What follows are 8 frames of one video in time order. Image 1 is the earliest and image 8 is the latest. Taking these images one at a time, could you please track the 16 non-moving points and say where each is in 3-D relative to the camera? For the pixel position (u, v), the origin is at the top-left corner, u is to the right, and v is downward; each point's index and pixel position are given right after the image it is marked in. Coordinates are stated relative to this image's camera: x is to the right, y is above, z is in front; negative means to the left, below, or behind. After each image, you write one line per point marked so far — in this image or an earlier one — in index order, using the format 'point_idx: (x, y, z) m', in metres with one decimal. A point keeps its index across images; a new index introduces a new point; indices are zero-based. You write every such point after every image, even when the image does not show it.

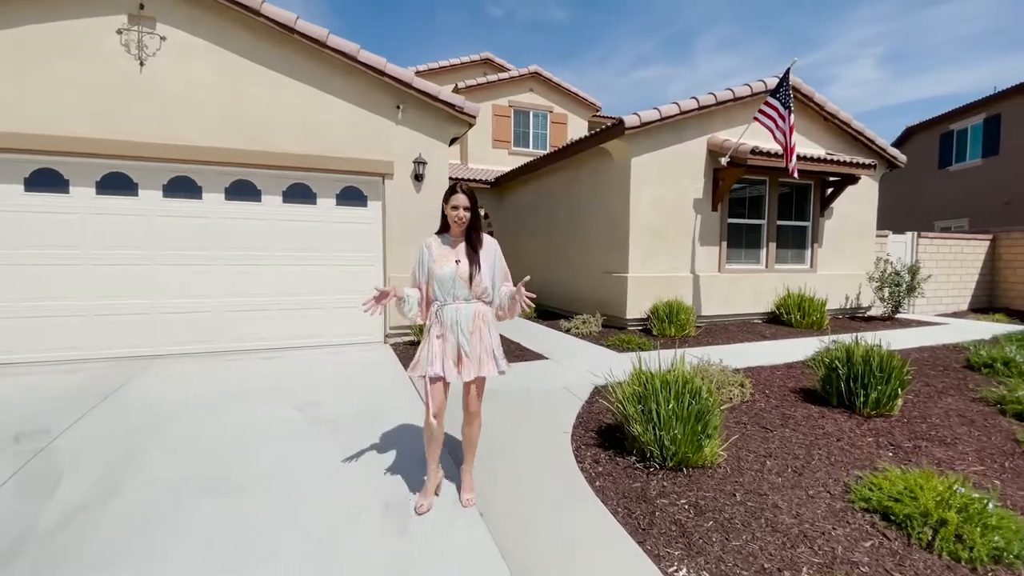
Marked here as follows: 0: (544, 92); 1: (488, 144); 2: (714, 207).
0: (+1.1, +6.7, +16.3) m
1: (-0.8, +4.7, +15.4) m
2: (+3.7, +1.5, +8.9) m
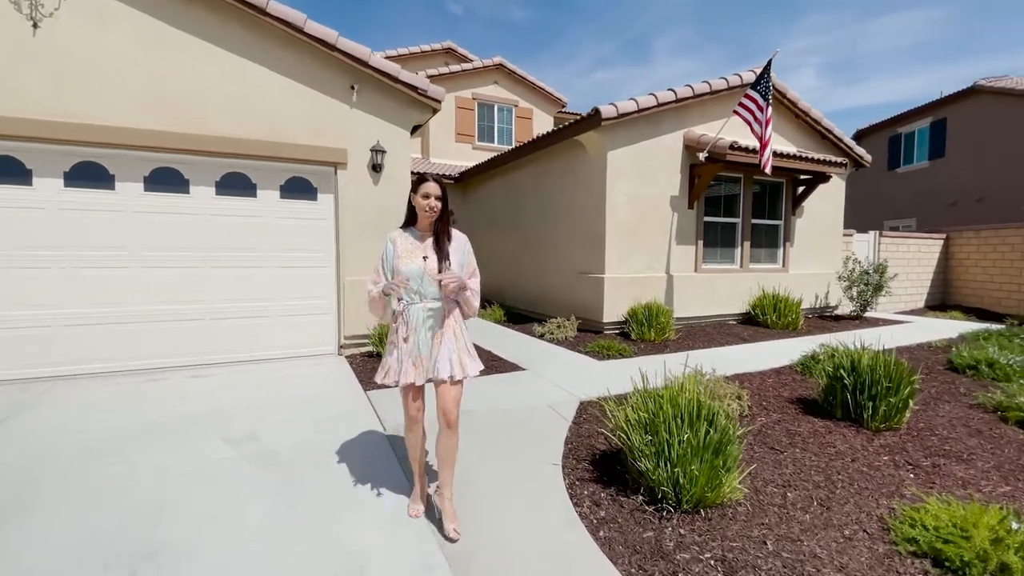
0: (-0.1, +6.7, +15.7) m
1: (-1.9, +4.6, +14.7) m
2: (+3.2, +1.5, +8.5) m
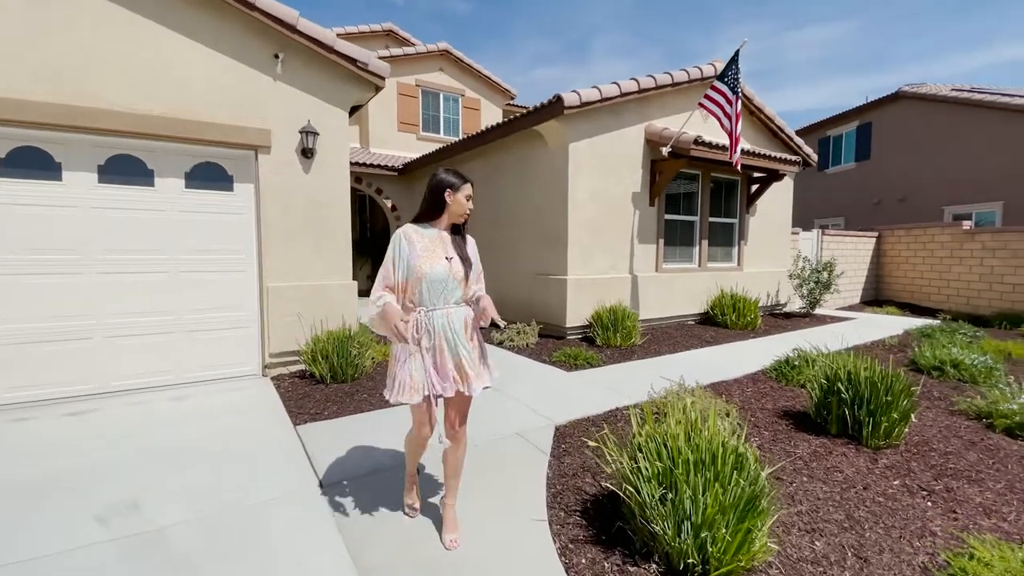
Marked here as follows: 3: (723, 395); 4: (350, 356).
0: (-1.8, +6.7, +14.8) m
1: (-3.4, +4.6, +13.6) m
2: (+2.4, +1.5, +8.1) m
3: (+2.2, -1.1, +4.9) m
4: (-1.7, -0.7, +5.1) m
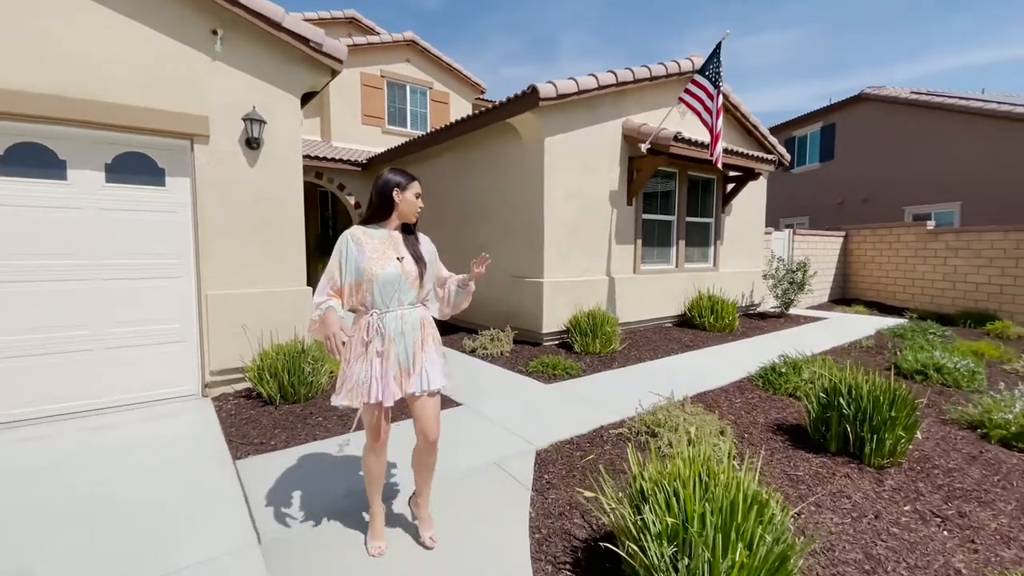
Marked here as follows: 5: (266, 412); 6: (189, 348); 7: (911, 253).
0: (-2.7, +6.7, +14.2) m
1: (-4.2, +4.6, +12.9) m
2: (+1.9, +1.4, +7.8) m
3: (+1.9, -1.2, +4.6) m
4: (-2.0, -0.8, +4.5) m
5: (-2.2, -1.1, +4.3) m
6: (-3.2, -0.6, +4.7) m
7: (+9.8, +0.9, +11.7) m
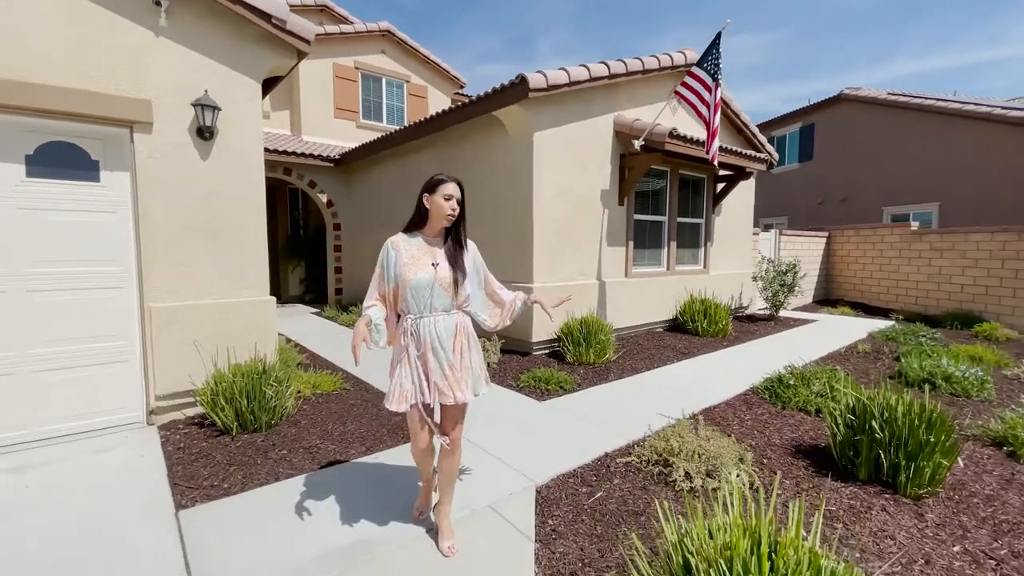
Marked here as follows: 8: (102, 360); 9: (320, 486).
0: (-3.2, +6.6, +13.5) m
1: (-4.7, +4.5, +12.2) m
2: (+1.7, +1.4, +7.4) m
3: (+1.9, -1.2, +4.2) m
4: (-2.1, -0.9, +4.0) m
5: (-2.3, -1.2, +3.7) m
6: (-3.3, -0.7, +4.1) m
7: (+9.4, +0.8, +11.6) m
8: (-3.4, -0.6, +4.0) m
9: (-1.3, -1.4, +3.3) m
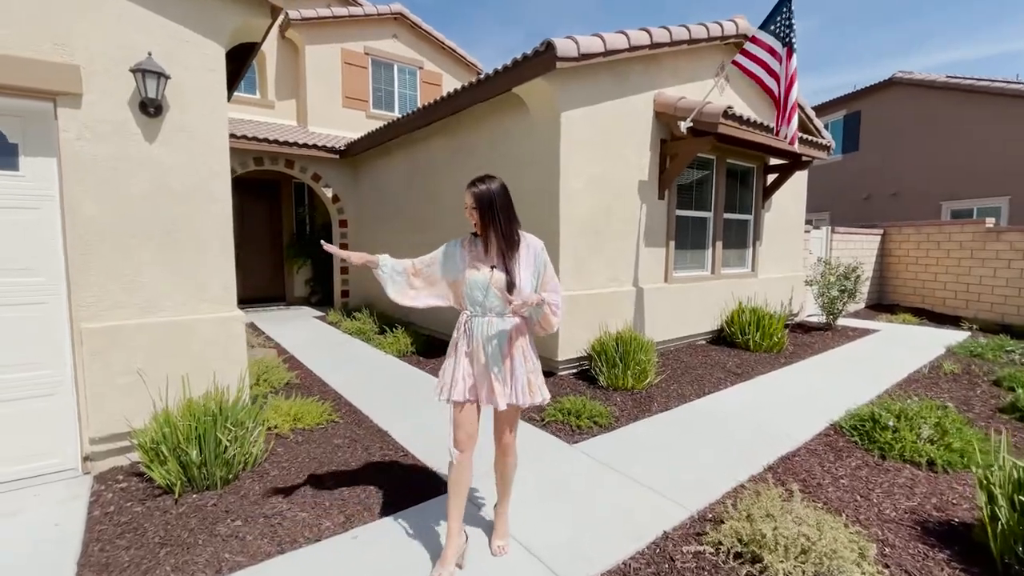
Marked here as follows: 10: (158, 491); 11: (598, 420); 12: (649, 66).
0: (-2.7, +6.6, +12.6) m
1: (-4.2, +4.4, +11.4) m
2: (+2.0, +1.3, +6.3) m
3: (+2.0, -1.4, +3.2) m
4: (-1.9, -1.0, +3.1) m
5: (-2.1, -1.3, +2.9) m
6: (-3.1, -0.8, +3.3) m
7: (+9.8, +0.7, +10.3) m
8: (-3.3, -0.7, +3.1) m
9: (-1.2, -1.5, +2.4) m
10: (-2.3, -1.3, +3.1) m
11: (+0.8, -1.2, +4.4) m
12: (+1.7, +2.8, +6.0) m
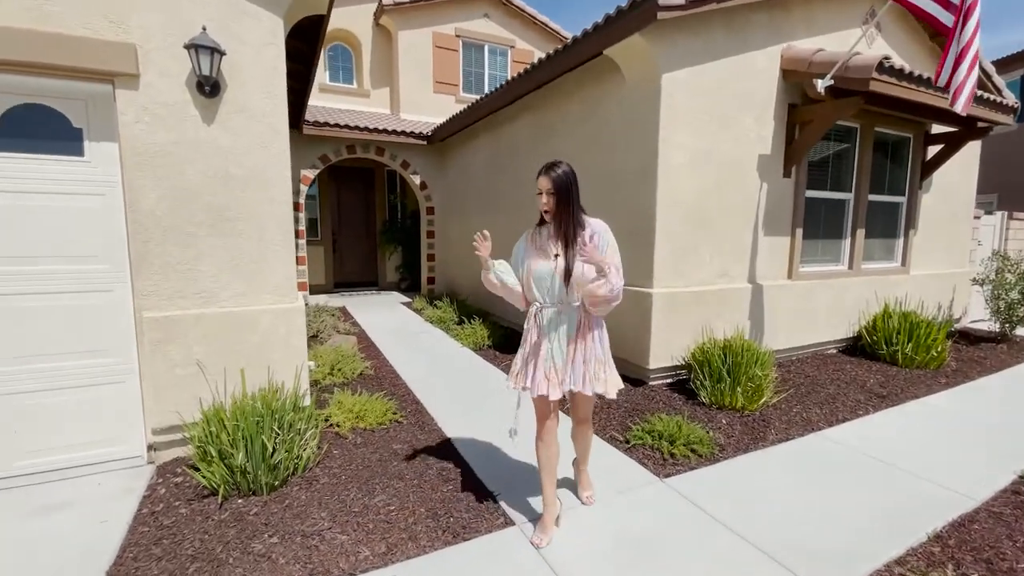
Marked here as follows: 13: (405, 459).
0: (-0.2, +6.9, +12.2) m
1: (-2.0, +4.8, +11.3) m
2: (+3.0, +1.3, +5.2) m
3: (+2.4, -1.4, +2.2) m
4: (-1.5, -1.0, +2.9) m
5: (-1.8, -1.3, +2.7) m
6: (-2.6, -0.7, +3.3) m
7: (+11.4, +0.7, +7.6) m
8: (-2.8, -0.6, +3.2) m
9: (-0.9, -1.5, +2.1) m
10: (-1.9, -1.2, +2.9) m
11: (+1.4, -1.2, +3.6) m
12: (+2.7, +2.8, +4.9) m
13: (-0.8, -1.2, +3.4) m
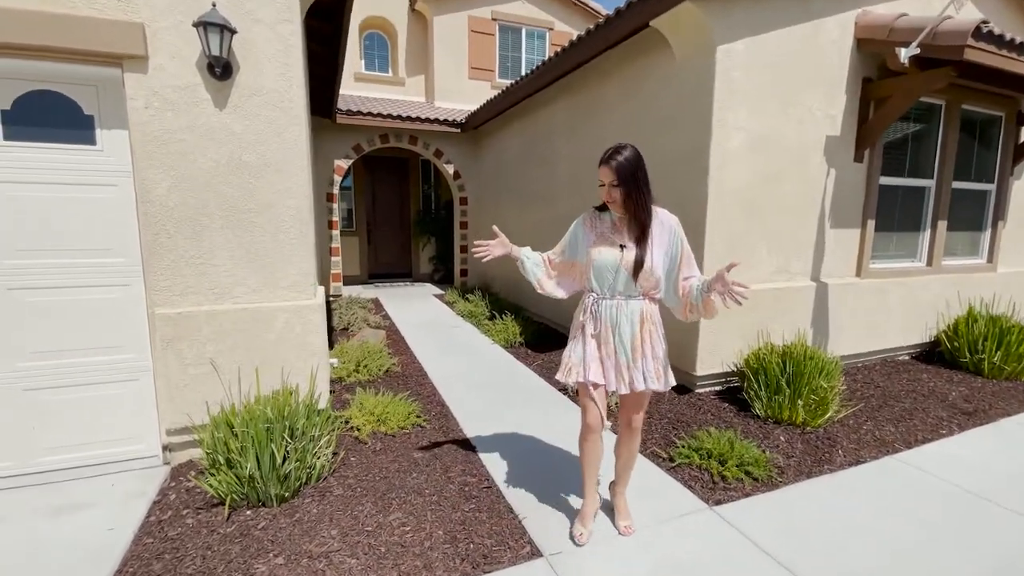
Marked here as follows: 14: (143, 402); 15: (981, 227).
0: (+0.7, +7.0, +11.7) m
1: (-1.1, +4.9, +11.0) m
2: (+3.4, +1.3, +4.6) m
3: (+2.5, -1.5, +1.7) m
4: (-1.3, -1.0, +2.7) m
5: (-1.6, -1.3, +2.5) m
6: (-2.4, -0.7, +3.2) m
7: (+11.9, +0.6, +6.4) m
8: (-2.6, -0.6, +3.1) m
9: (-0.9, -1.5, +1.8) m
10: (-1.7, -1.2, +2.7) m
11: (+1.6, -1.2, +3.2) m
12: (+3.1, +2.8, +4.3) m
13: (-0.6, -1.2, +3.2) m
14: (-2.4, -0.7, +3.2) m
15: (+5.7, +0.7, +5.8) m
